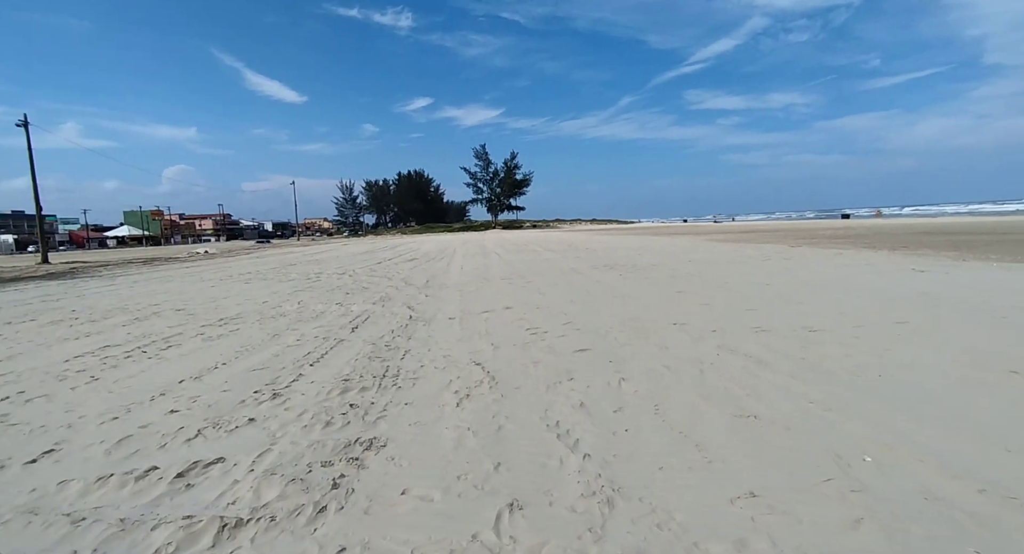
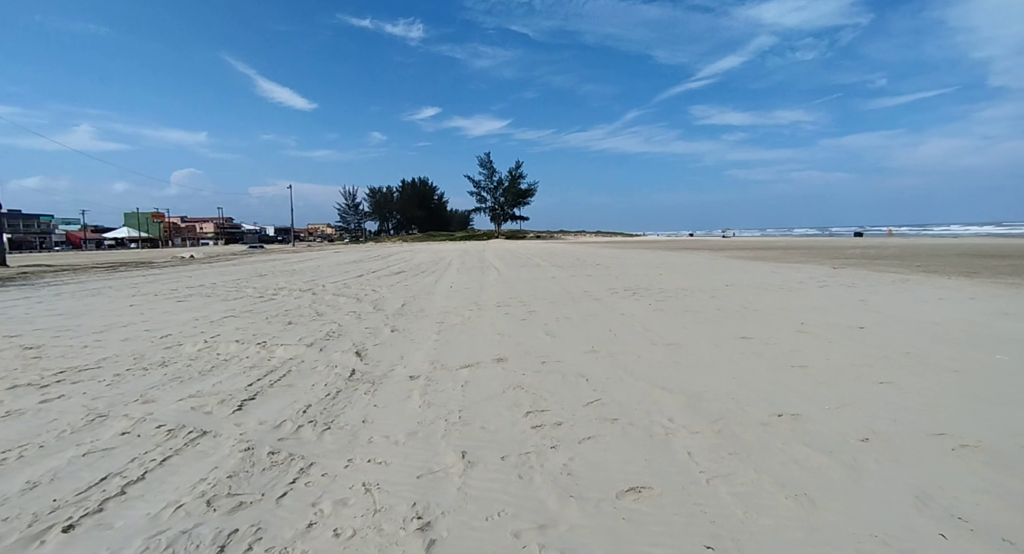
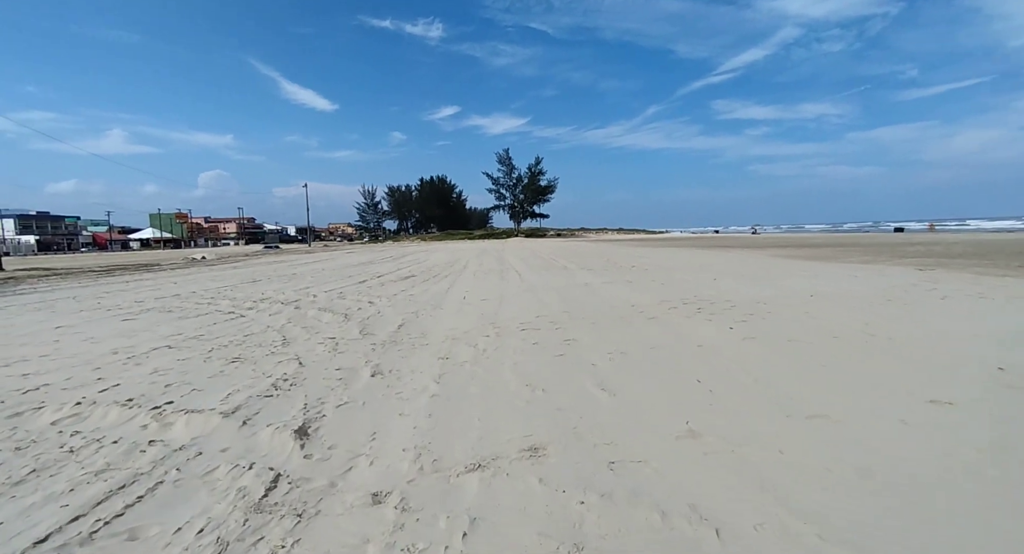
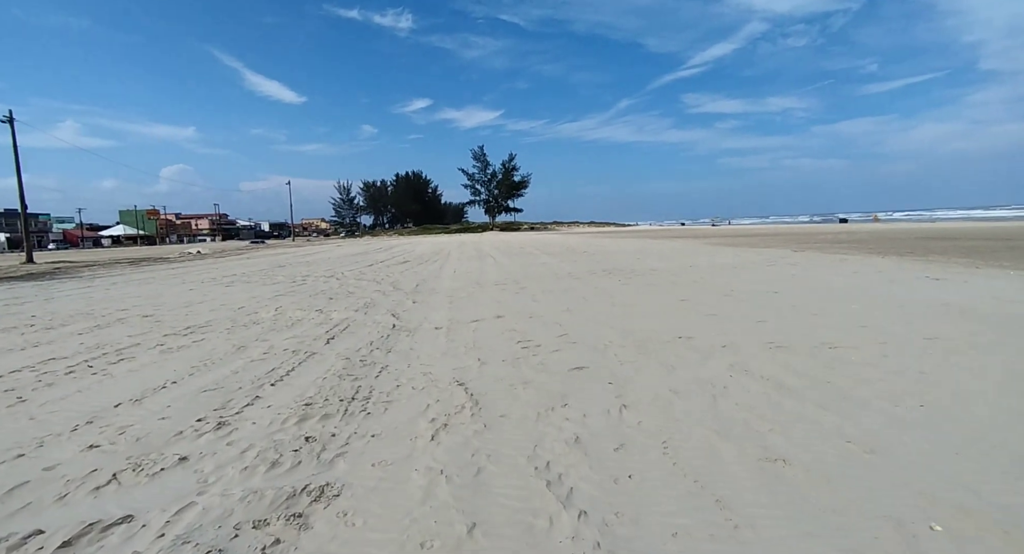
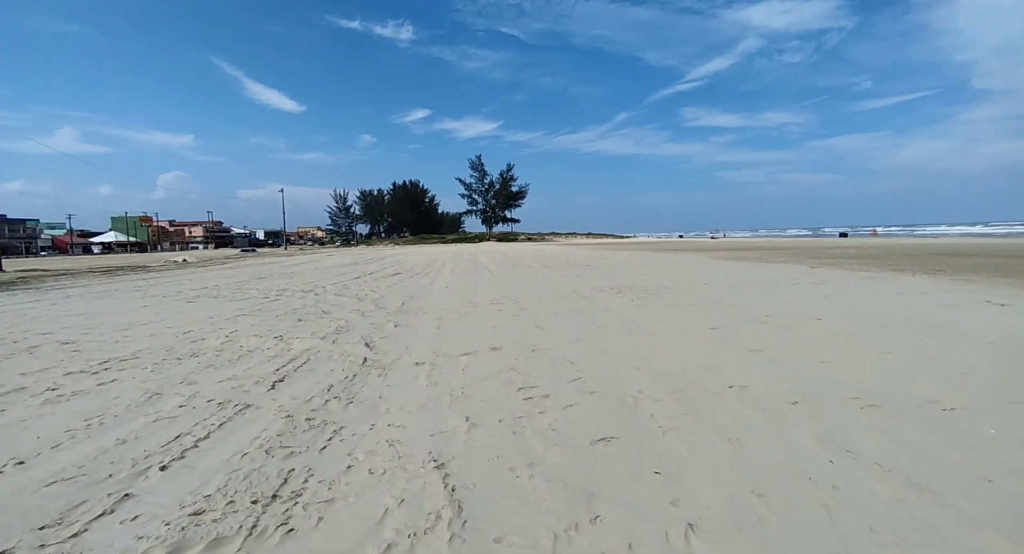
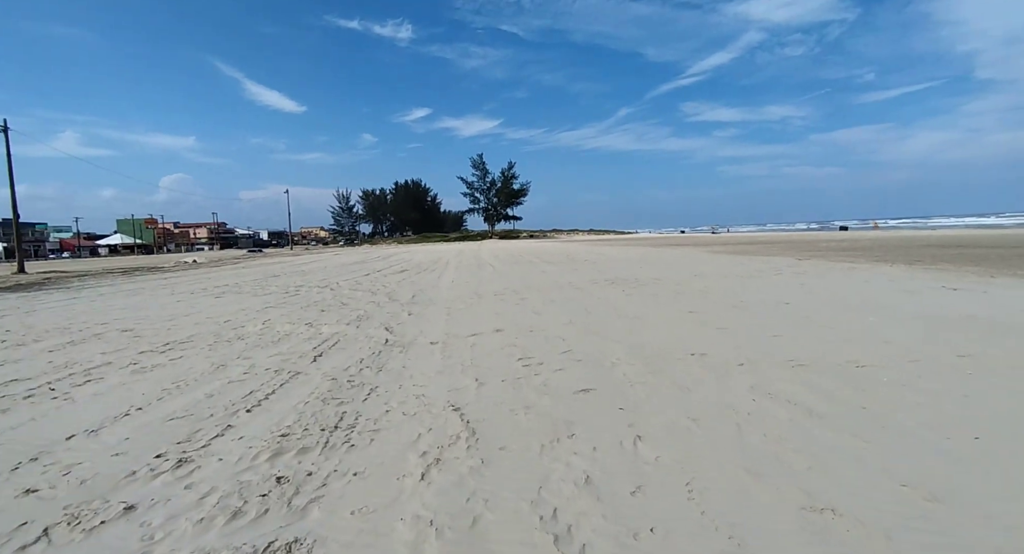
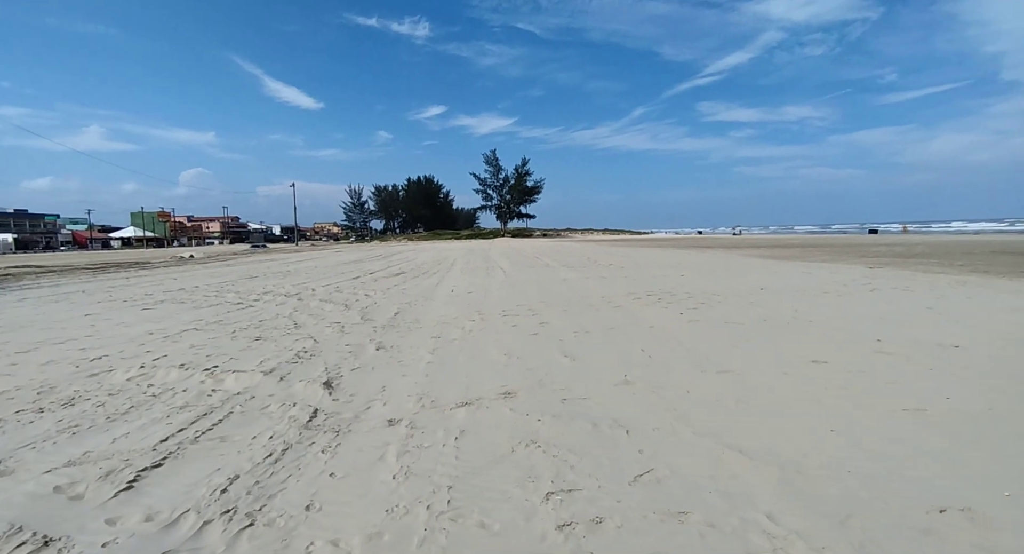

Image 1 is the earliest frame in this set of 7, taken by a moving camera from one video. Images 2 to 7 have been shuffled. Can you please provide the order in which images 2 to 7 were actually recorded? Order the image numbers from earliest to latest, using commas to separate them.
4, 6, 5, 2, 7, 3
